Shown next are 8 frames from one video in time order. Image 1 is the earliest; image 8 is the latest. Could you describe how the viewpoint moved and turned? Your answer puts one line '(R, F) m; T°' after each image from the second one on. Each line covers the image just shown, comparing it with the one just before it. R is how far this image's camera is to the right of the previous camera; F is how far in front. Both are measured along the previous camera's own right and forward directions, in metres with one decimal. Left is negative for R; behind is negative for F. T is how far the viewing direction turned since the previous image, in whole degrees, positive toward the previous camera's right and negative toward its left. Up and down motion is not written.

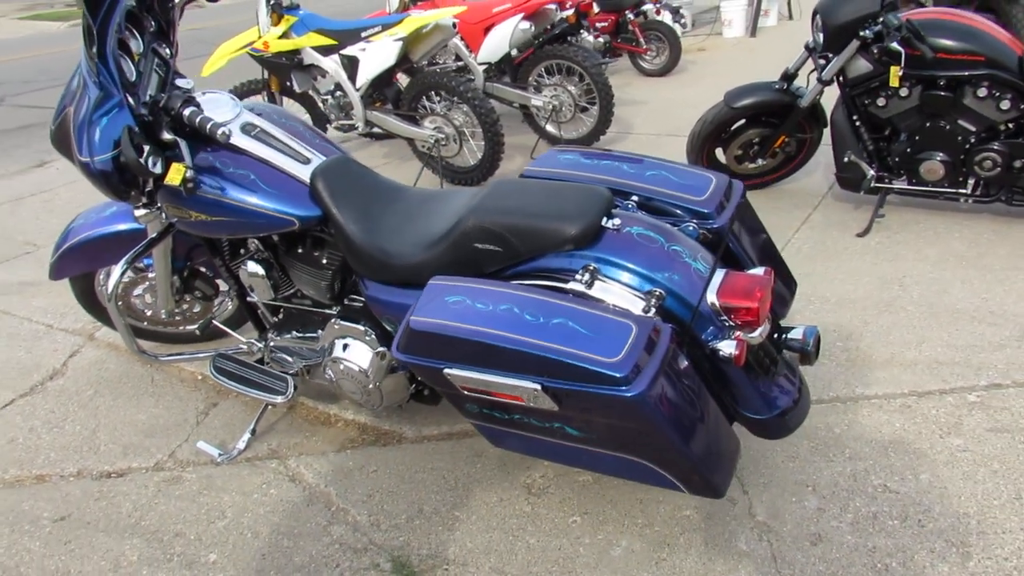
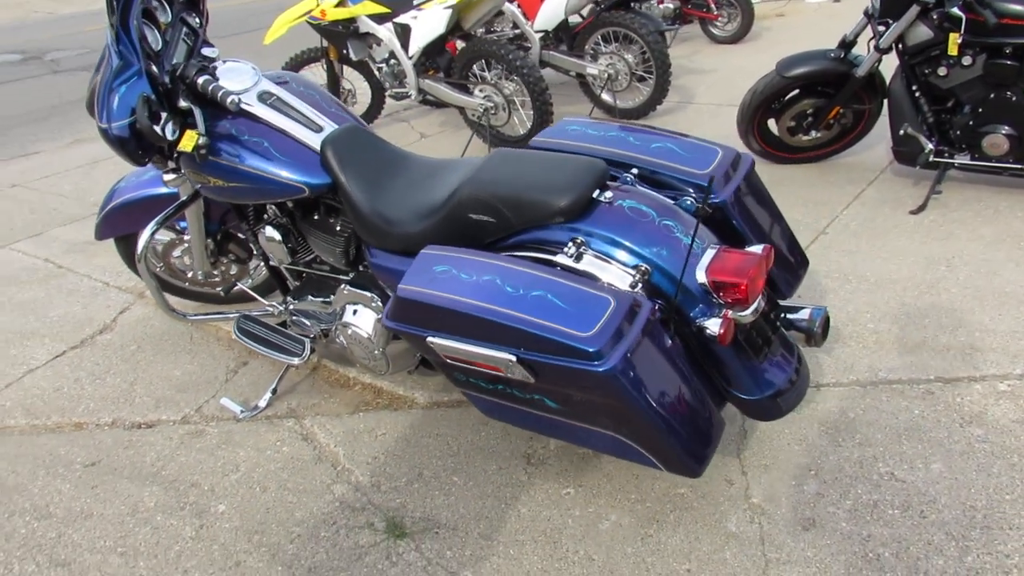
(+0.2, 0.0) m; -6°
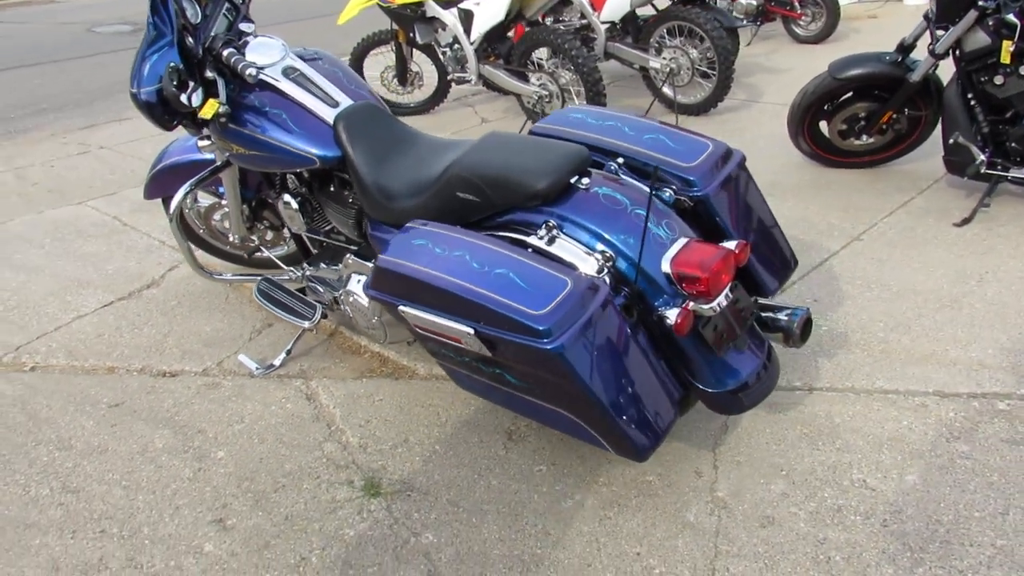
(+0.3, -0.1) m; -6°
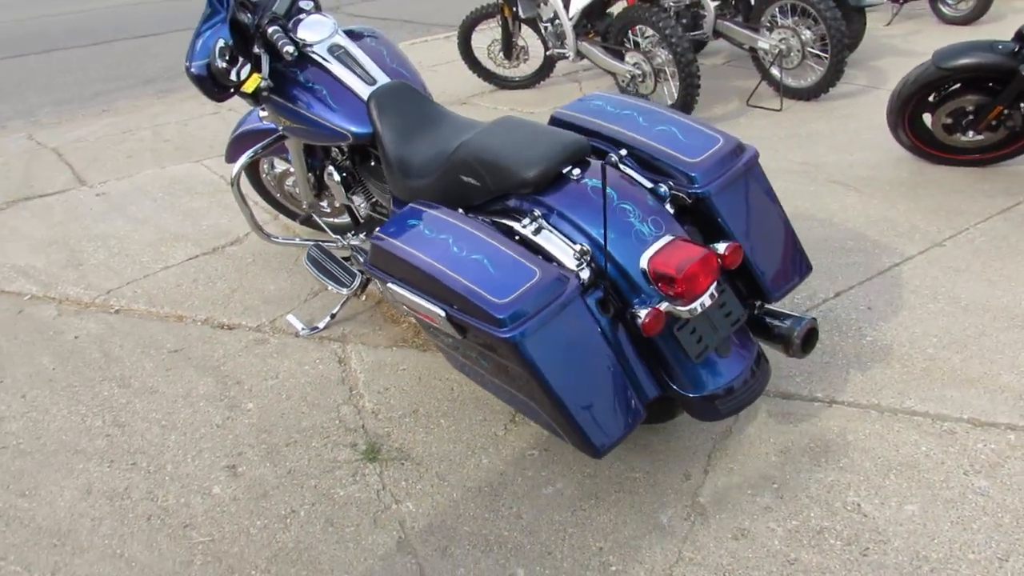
(+0.4, 0.0) m; -10°
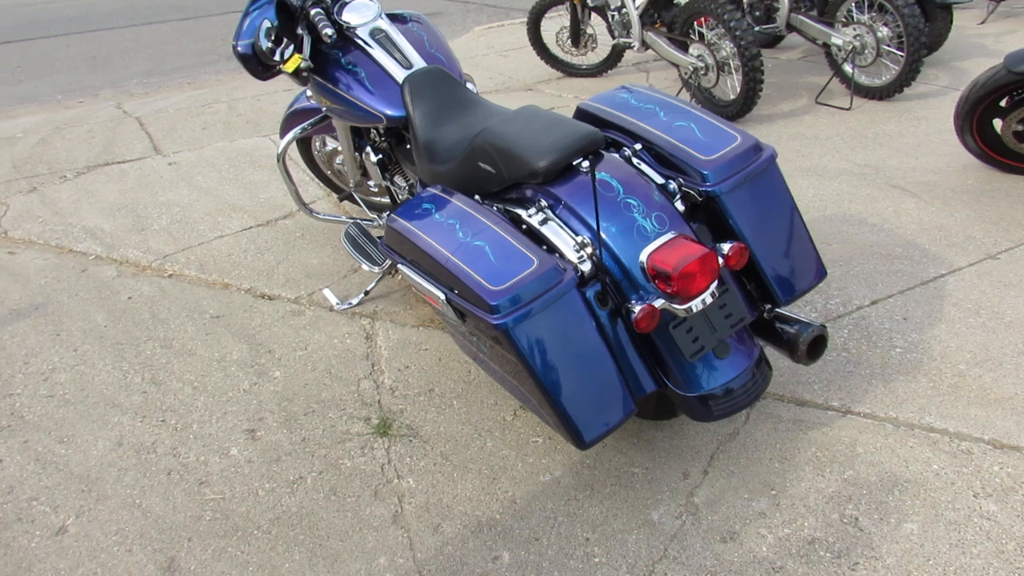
(+0.2, 0.0) m; -5°
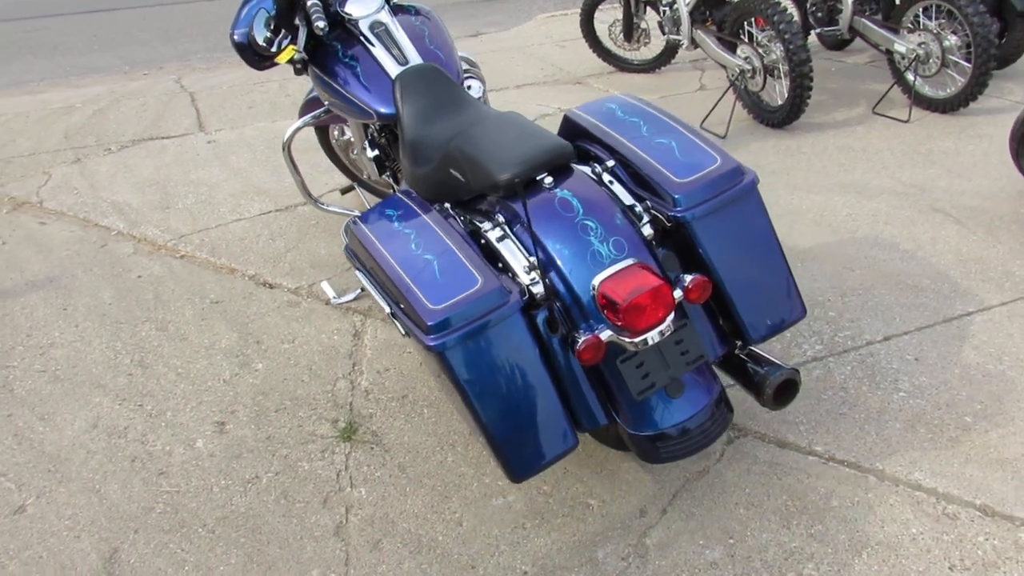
(+0.3, +0.1) m; -5°
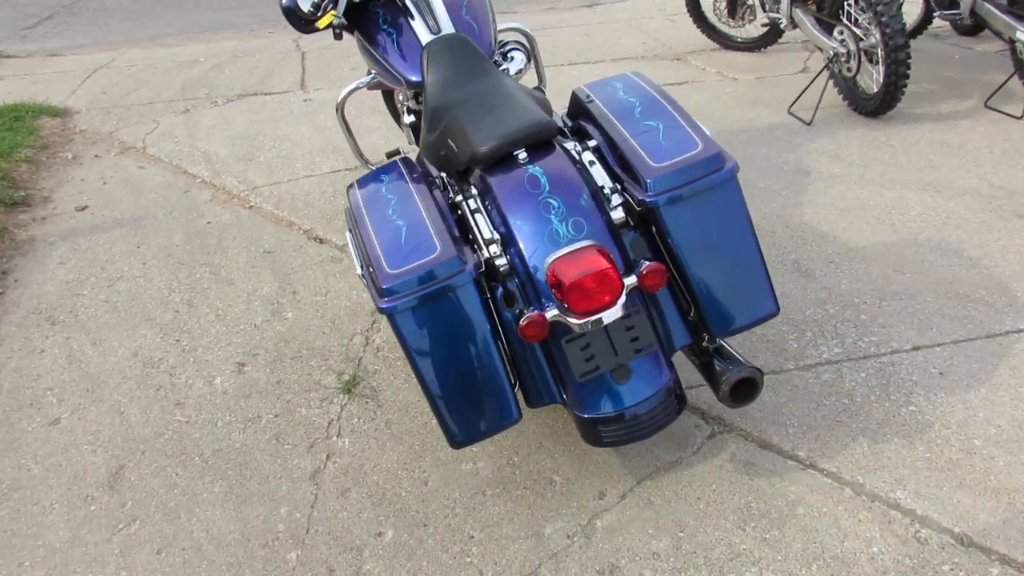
(+0.4, 0.0) m; -9°
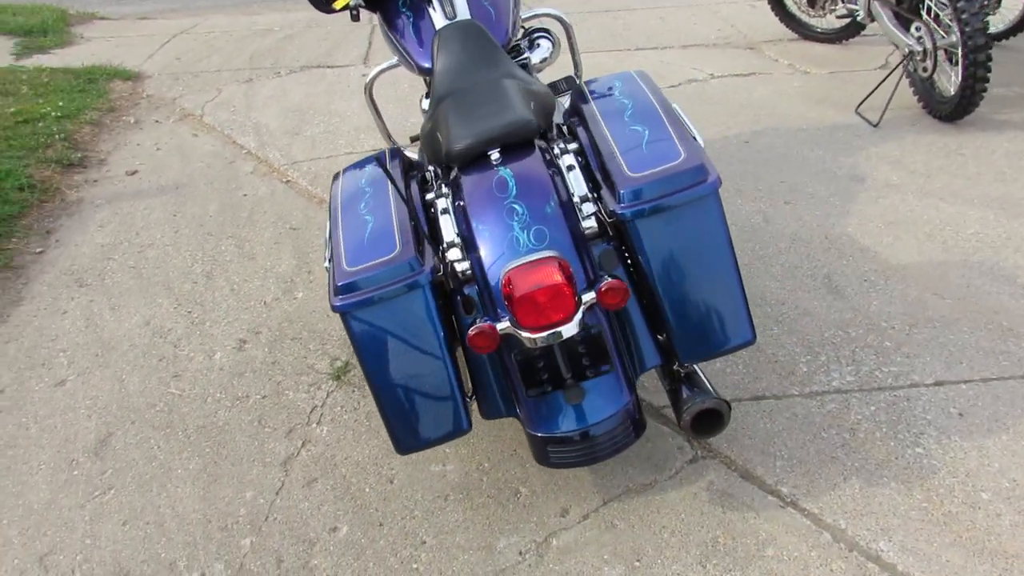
(+0.3, +0.1) m; -6°
